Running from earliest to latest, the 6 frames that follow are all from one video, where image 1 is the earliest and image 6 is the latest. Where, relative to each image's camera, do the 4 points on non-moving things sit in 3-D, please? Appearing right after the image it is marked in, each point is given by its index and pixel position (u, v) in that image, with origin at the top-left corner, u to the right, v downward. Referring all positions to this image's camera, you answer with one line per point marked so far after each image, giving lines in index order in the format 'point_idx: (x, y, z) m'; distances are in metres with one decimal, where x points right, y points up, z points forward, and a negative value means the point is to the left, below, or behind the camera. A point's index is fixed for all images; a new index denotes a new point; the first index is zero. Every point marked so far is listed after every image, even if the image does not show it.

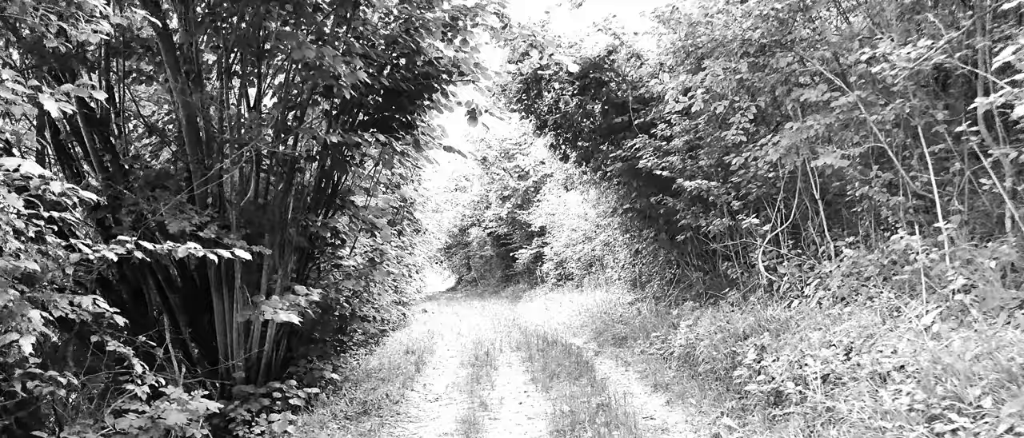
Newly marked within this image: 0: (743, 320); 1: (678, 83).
0: (+2.2, -1.0, +5.7) m
1: (+1.6, +1.3, +6.0) m
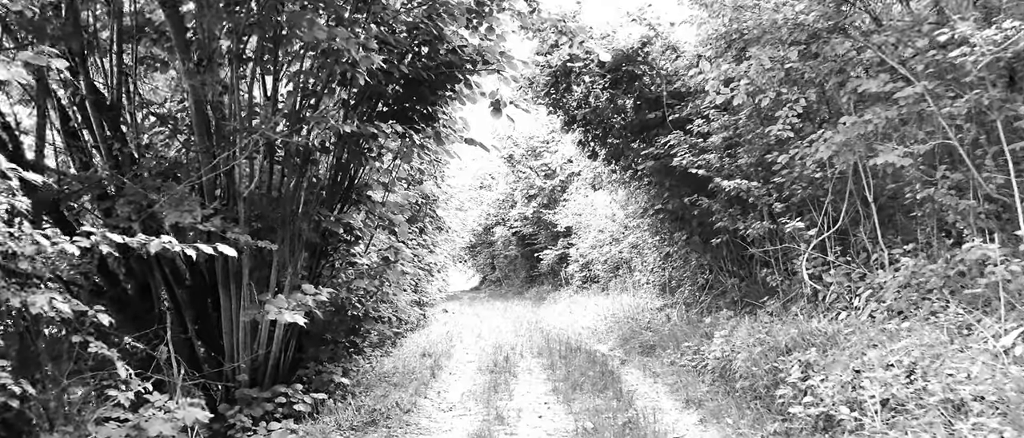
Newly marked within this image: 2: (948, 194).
0: (+2.4, -1.0, +5.3) m
1: (+1.9, +1.3, +5.5) m
2: (+3.1, +0.2, +4.3) m
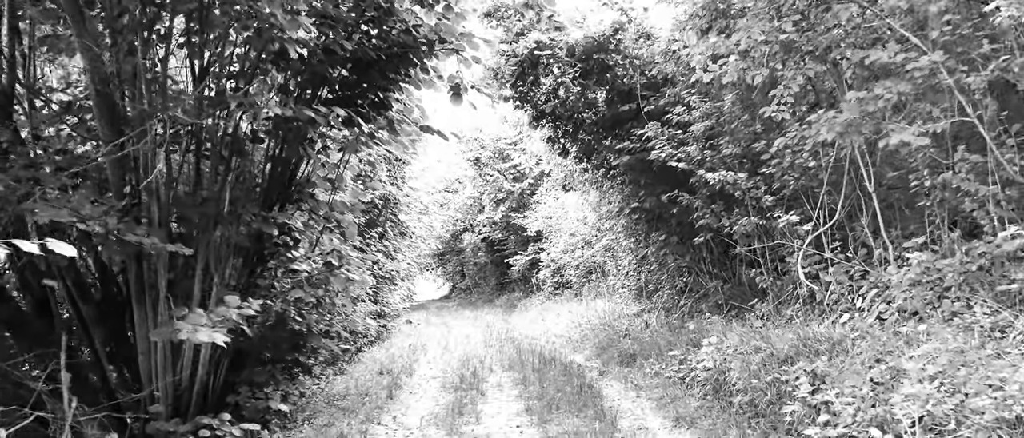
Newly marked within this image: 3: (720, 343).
0: (+2.1, -0.9, +4.7) m
1: (+1.6, +1.4, +5.0) m
2: (+2.9, +0.3, +3.8) m
3: (+1.9, -1.1, +5.5) m
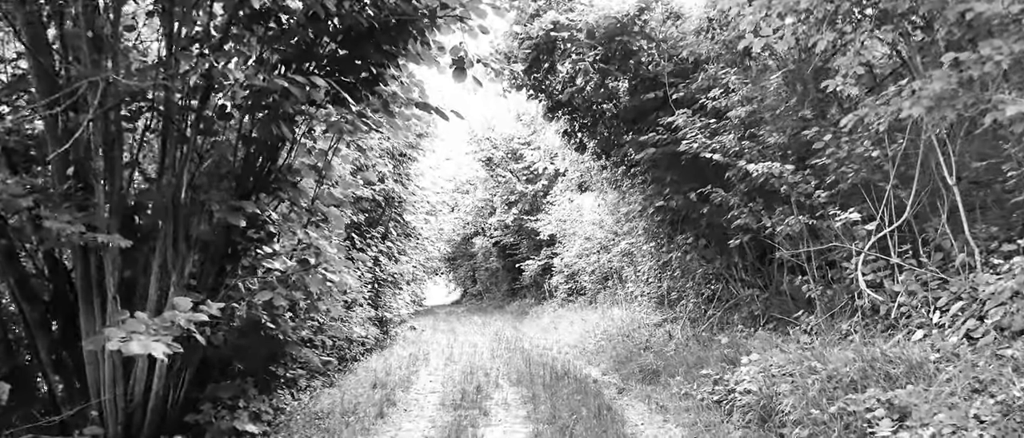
0: (+2.1, -0.9, +4.0) m
1: (+1.6, +1.4, +4.2) m
2: (+2.9, +0.3, +3.0) m
3: (+1.9, -1.1, +4.7) m
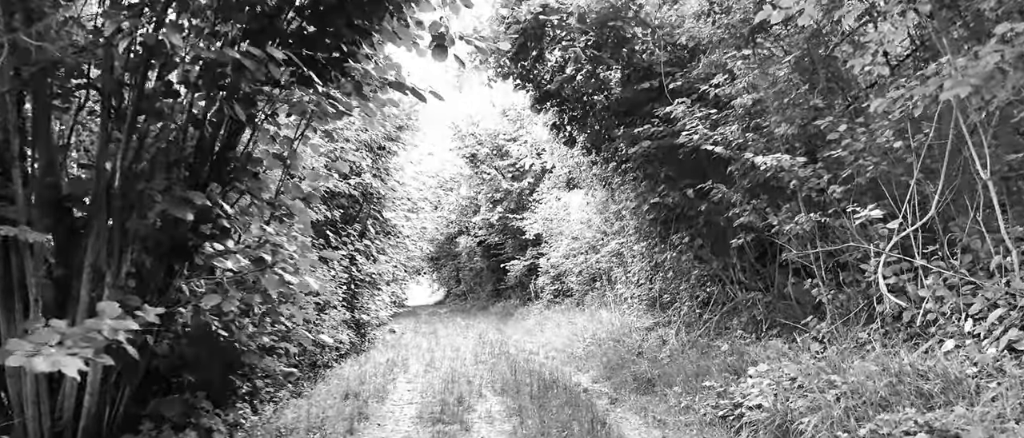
0: (+2.1, -0.9, +3.5) m
1: (+1.6, +1.4, +3.8) m
2: (+2.8, +0.3, +2.6) m
3: (+1.8, -1.1, +4.3) m
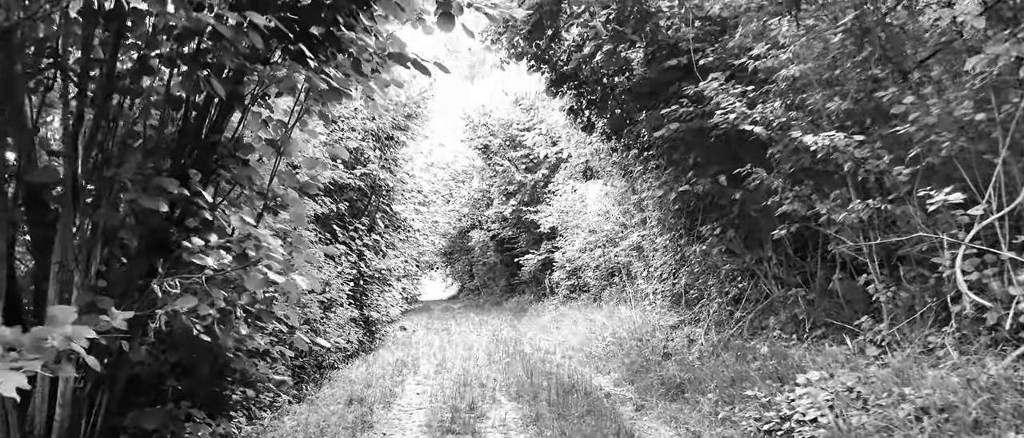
0: (+2.2, -0.8, +3.0) m
1: (+1.7, +1.5, +3.3) m
2: (+2.9, +0.4, +2.1) m
3: (+1.9, -1.0, +3.8) m
